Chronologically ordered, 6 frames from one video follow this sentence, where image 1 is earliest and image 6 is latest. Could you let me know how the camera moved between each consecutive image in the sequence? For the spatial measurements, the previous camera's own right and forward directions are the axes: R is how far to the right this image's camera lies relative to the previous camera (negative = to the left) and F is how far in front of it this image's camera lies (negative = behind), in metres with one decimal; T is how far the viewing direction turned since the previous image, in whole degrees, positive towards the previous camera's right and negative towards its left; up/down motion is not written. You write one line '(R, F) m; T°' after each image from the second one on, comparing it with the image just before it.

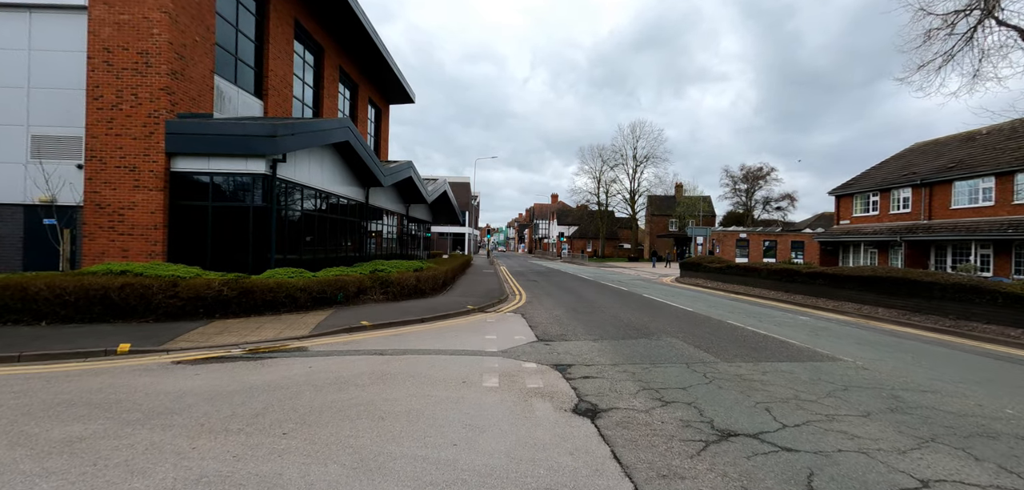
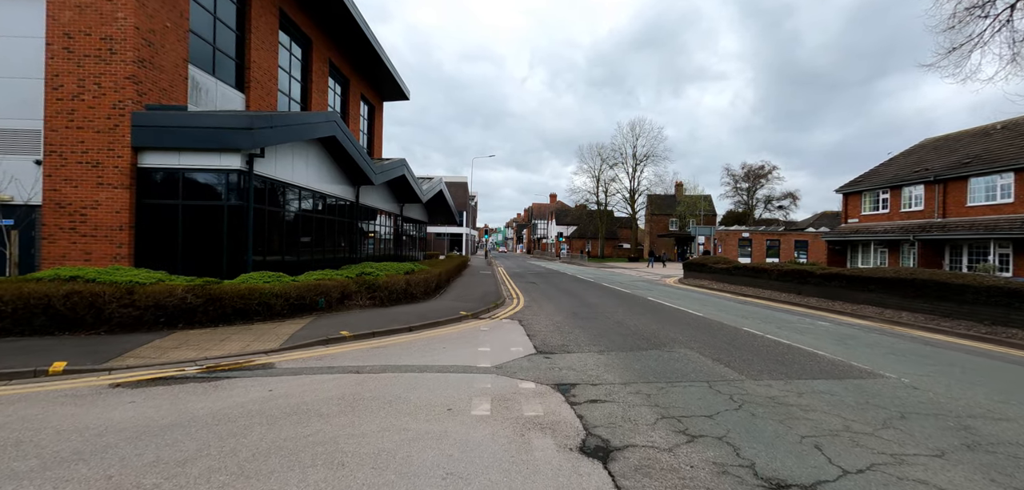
(+0.1, +0.8) m; 0°
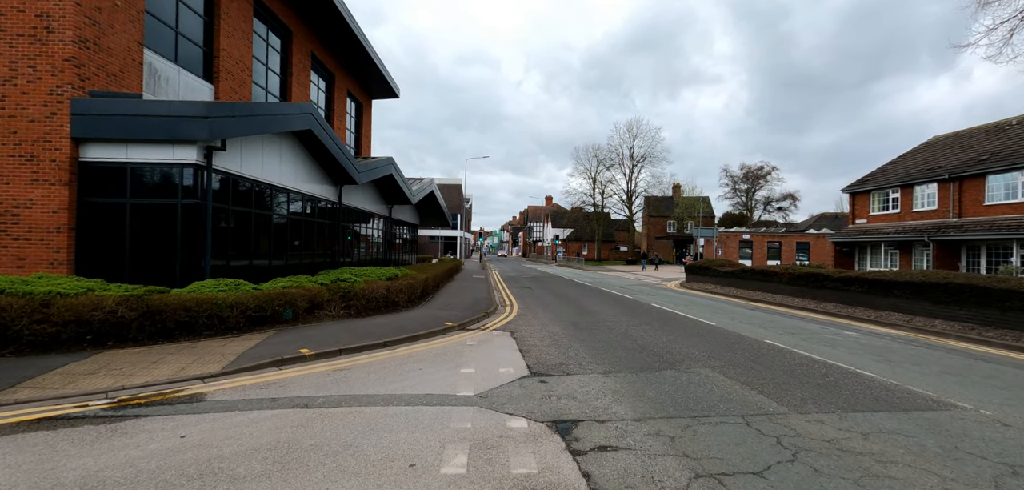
(+0.1, +1.1) m; +1°
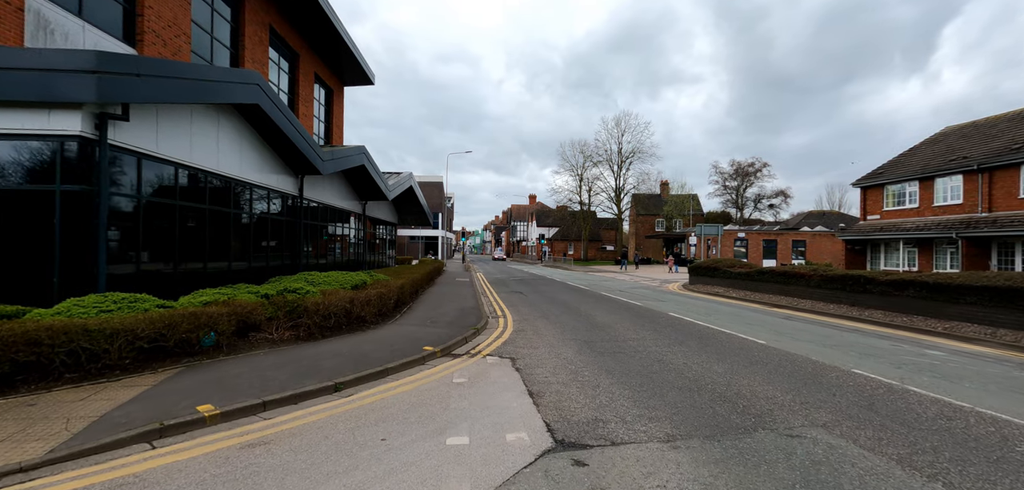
(-0.3, +2.1) m; +2°
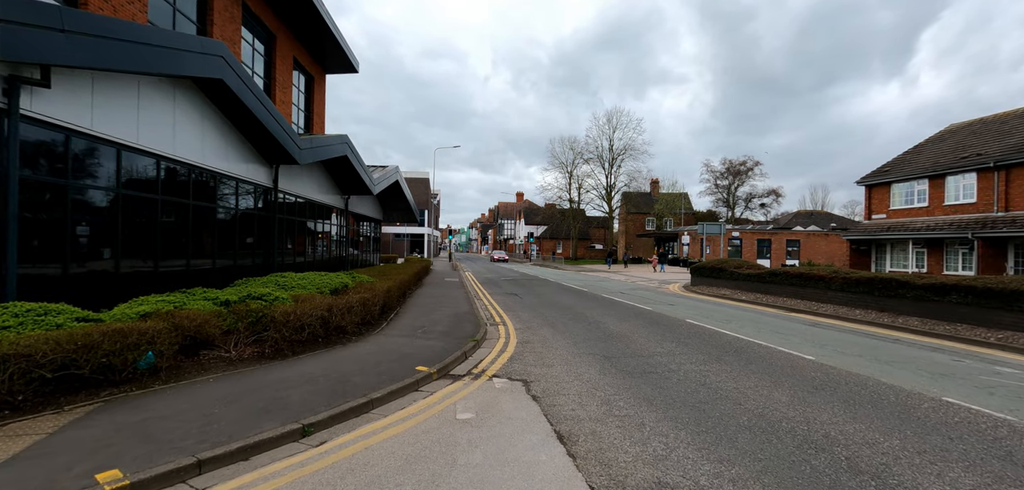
(-0.4, +1.2) m; +2°
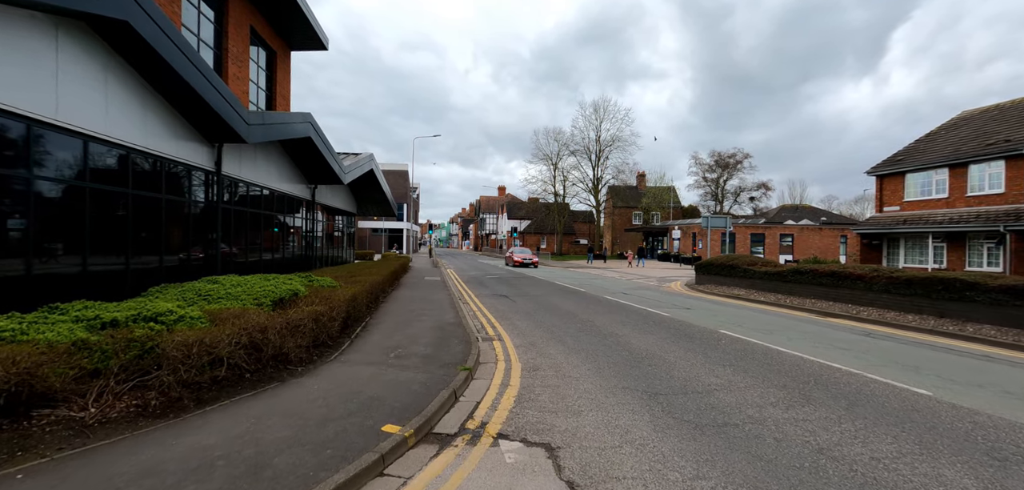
(-0.3, +1.9) m; +3°
